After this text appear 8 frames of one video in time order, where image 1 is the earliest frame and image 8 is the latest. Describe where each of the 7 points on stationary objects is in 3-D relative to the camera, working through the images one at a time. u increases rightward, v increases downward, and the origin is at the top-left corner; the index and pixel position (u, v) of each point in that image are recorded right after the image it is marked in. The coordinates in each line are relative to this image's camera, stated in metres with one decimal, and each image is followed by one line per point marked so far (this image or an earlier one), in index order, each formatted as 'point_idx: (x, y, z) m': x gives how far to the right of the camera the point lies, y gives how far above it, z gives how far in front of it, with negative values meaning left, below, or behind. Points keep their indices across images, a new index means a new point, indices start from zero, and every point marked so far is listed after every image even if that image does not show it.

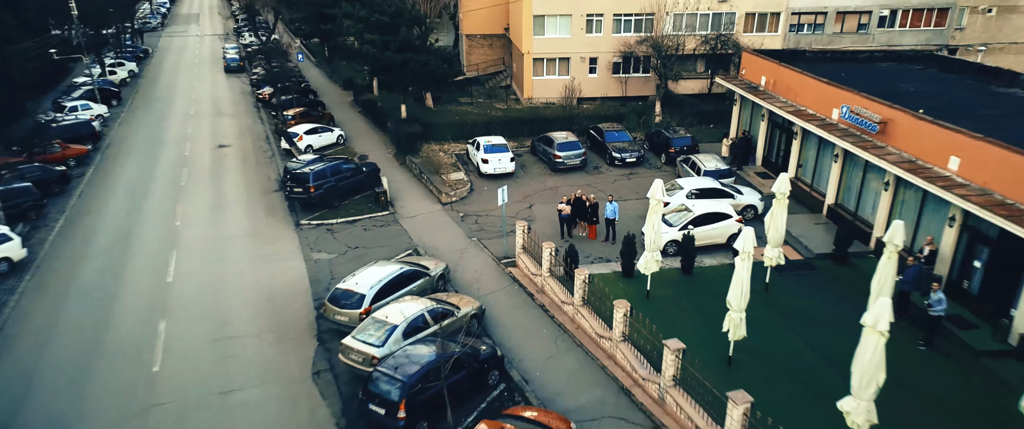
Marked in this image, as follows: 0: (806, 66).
0: (+7.8, +3.9, +19.8) m
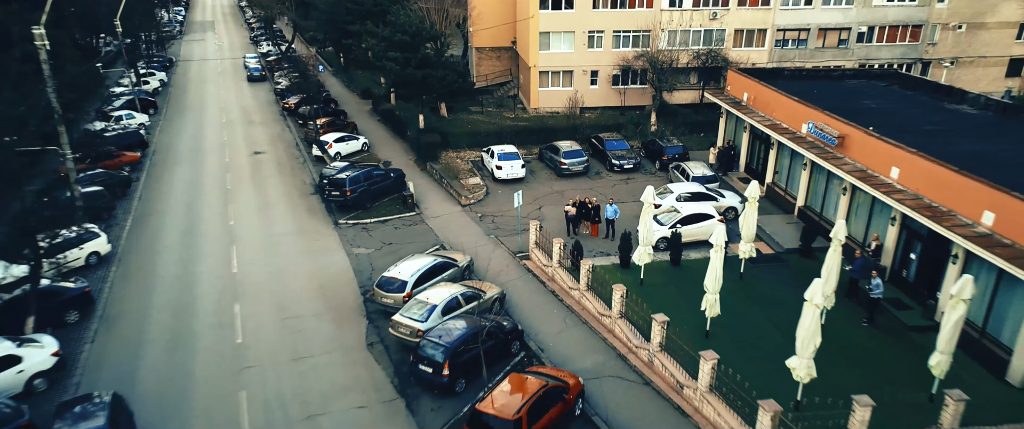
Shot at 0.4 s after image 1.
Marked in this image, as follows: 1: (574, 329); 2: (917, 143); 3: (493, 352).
0: (+8.1, +3.9, +22.3) m
1: (+1.1, -2.1, +13.6) m
2: (+8.2, +1.5, +15.2) m
3: (-0.3, -2.3, +12.4) m
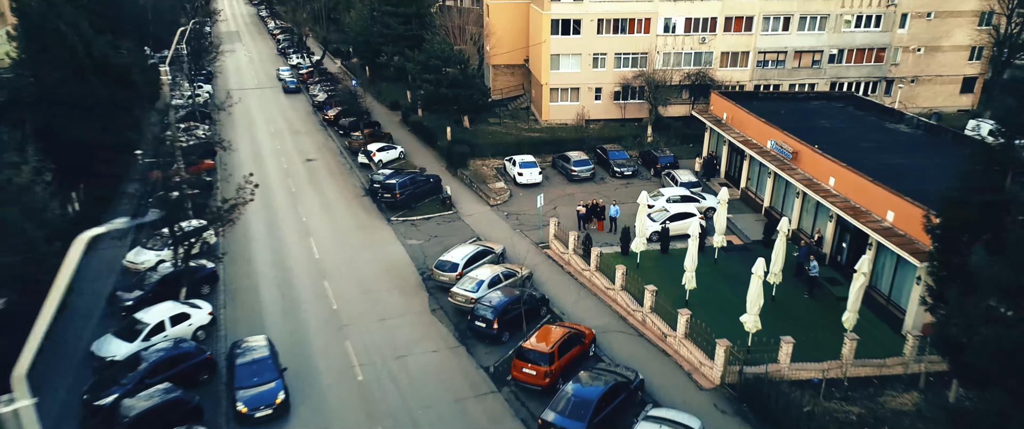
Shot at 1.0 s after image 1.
0: (+8.8, +3.9, +26.8) m
1: (+1.8, -2.0, +18.1) m
2: (+8.9, +1.5, +19.7) m
3: (+0.4, -2.2, +16.9) m
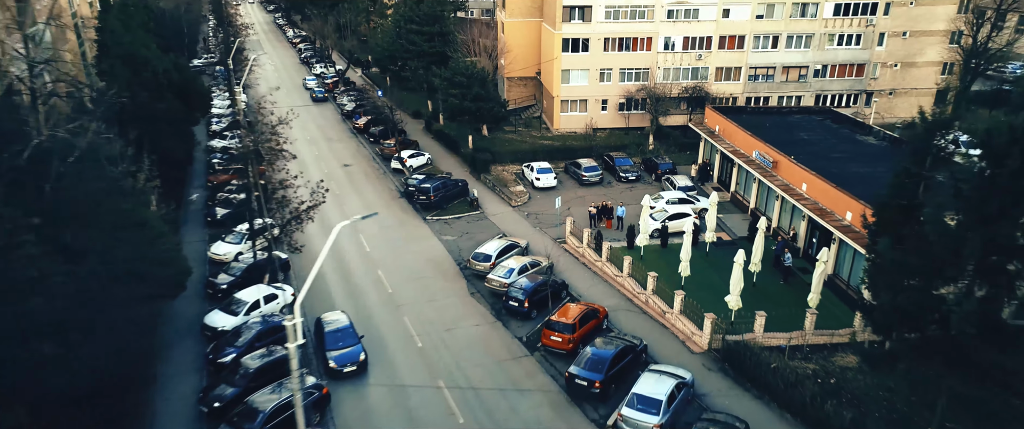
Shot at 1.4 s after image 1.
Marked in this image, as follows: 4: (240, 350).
0: (+9.5, +3.9, +30.5) m
1: (+2.5, -2.0, +21.8) m
2: (+9.6, +1.5, +23.3) m
3: (+1.1, -2.2, +20.6) m
4: (-6.3, -3.0, +16.8) m
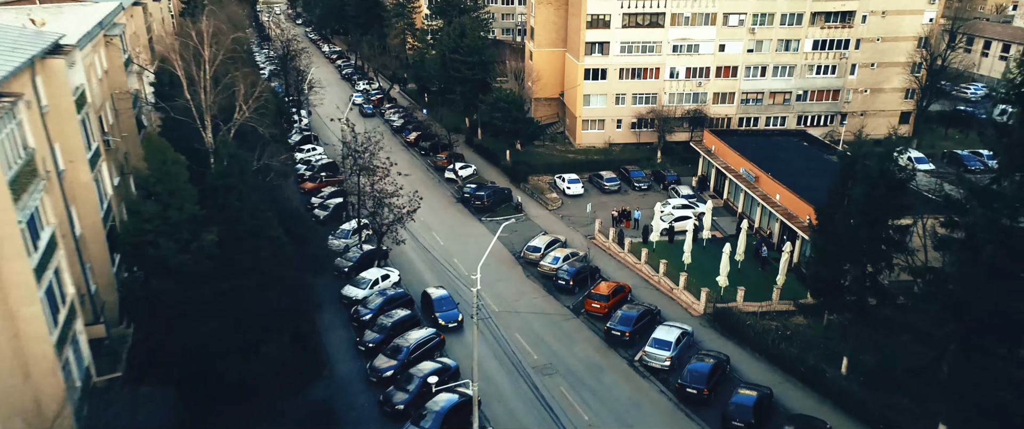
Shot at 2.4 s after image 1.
0: (+11.3, +3.8, +37.8) m
1: (+4.3, -2.1, +29.1) m
2: (+11.4, +1.3, +30.6) m
3: (+2.8, -2.3, +27.9) m
4: (-4.5, -3.1, +24.1) m
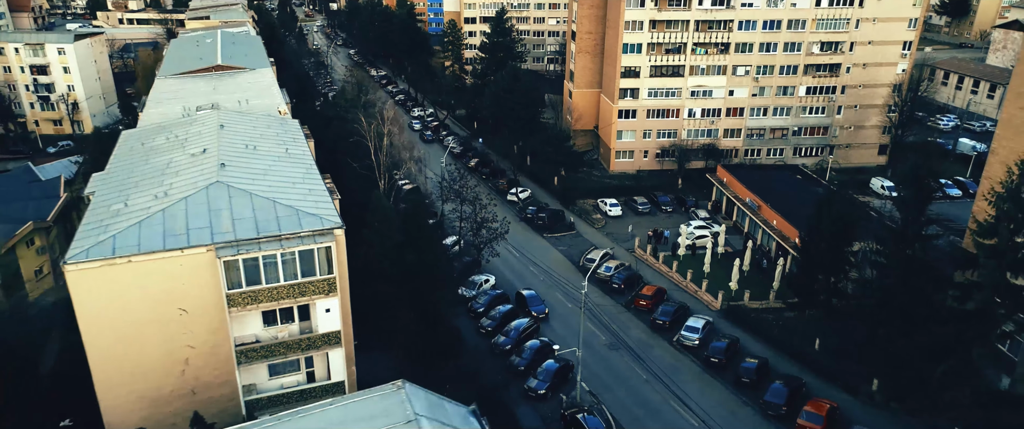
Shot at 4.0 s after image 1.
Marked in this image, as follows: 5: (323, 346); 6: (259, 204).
0: (+14.7, +2.7, +47.6) m
1: (+7.6, -3.2, +38.9) m
2: (+14.7, +0.2, +40.5) m
3: (+6.1, -3.4, +37.7) m
4: (-1.3, -4.1, +34.0) m
5: (-5.0, -3.5, +19.9) m
6: (-6.5, +0.2, +19.5) m
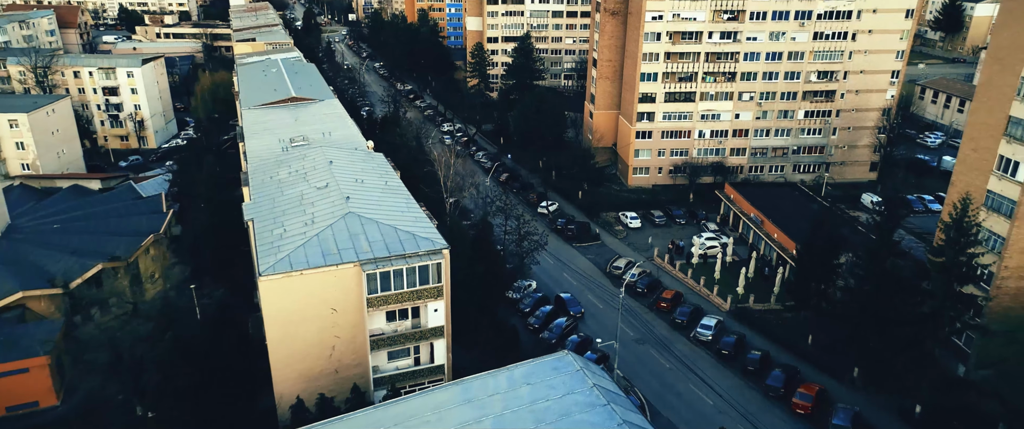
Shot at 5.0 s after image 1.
0: (+16.9, +1.8, +53.8) m
1: (+9.8, -4.1, +45.2) m
2: (+16.9, -0.6, +46.7) m
3: (+8.3, -4.2, +44.0) m
4: (+0.9, -4.9, +40.3) m
5: (-2.9, -4.3, +26.2) m
6: (-4.3, -0.6, +25.8) m
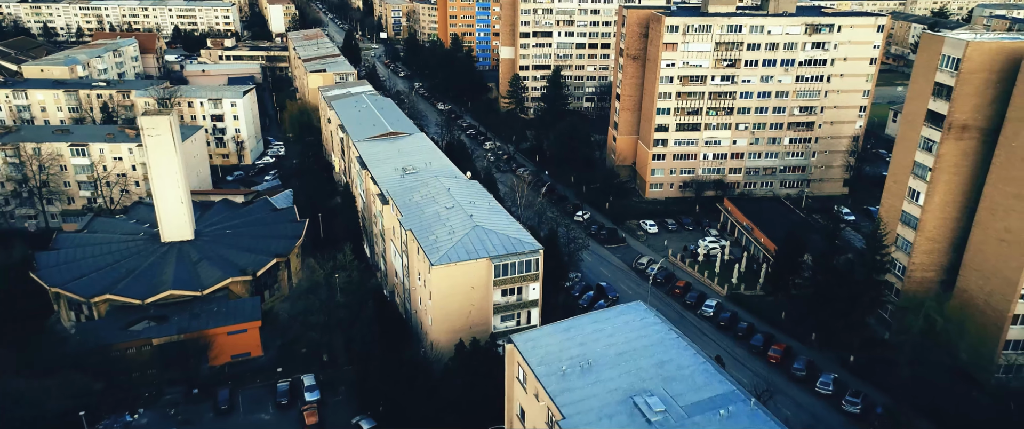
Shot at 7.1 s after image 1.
0: (+20.8, +1.1, +67.9) m
1: (+13.6, -4.8, +59.3) m
2: (+20.8, -1.4, +60.7) m
3: (+12.2, -4.9, +58.0) m
4: (+4.7, -5.6, +54.4) m
5: (+0.9, -4.9, +40.3) m
6: (-0.6, -1.2, +39.9) m
